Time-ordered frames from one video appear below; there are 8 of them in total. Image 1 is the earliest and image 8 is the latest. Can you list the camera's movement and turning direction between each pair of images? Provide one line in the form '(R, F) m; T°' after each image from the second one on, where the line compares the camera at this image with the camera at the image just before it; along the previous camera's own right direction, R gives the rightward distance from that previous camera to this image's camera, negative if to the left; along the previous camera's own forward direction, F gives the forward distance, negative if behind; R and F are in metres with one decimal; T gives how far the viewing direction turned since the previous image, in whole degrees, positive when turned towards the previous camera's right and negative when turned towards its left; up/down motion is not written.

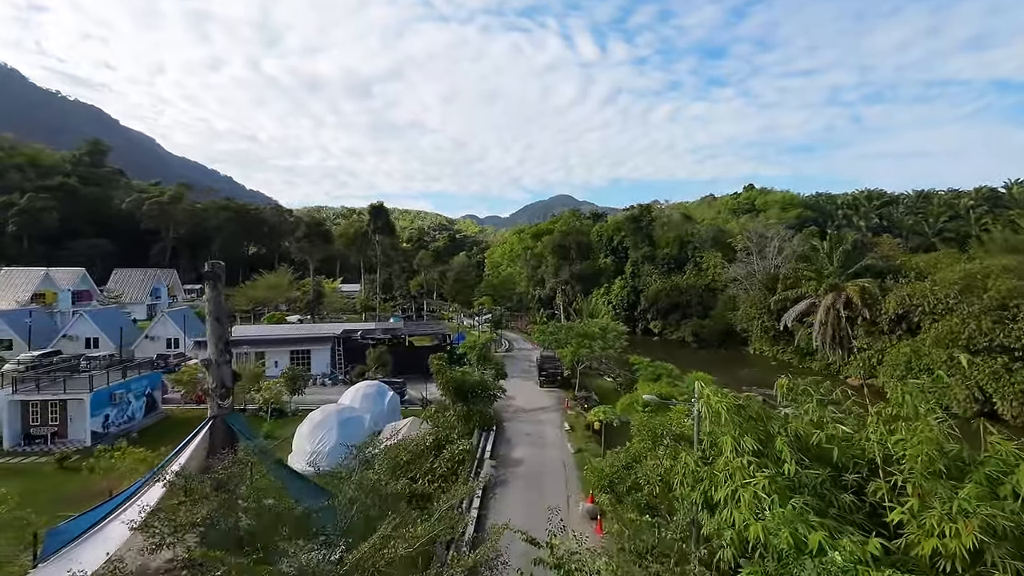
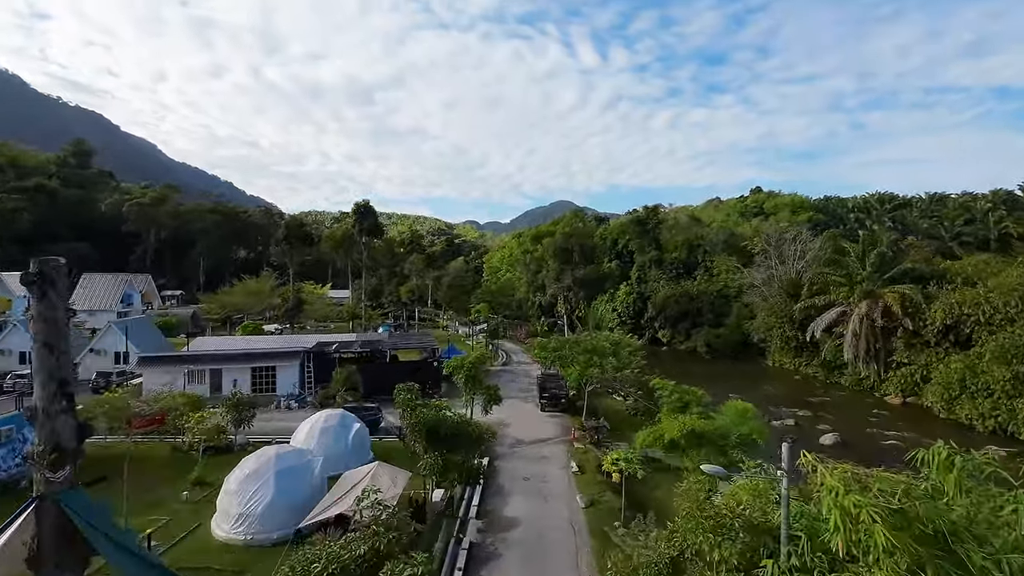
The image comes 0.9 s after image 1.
(+0.2, +3.9) m; 0°
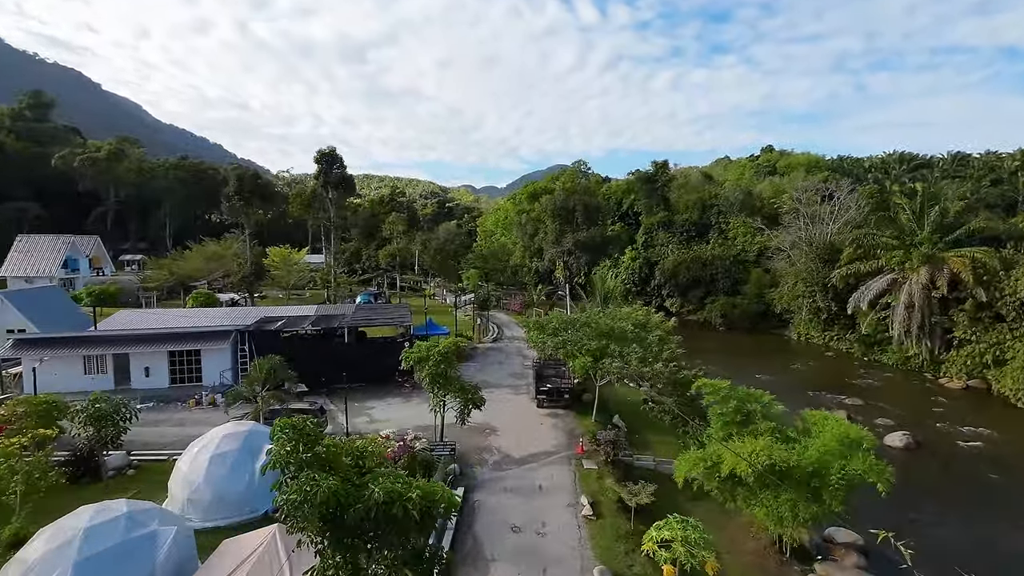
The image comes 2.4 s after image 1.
(+0.3, +5.5) m; 0°
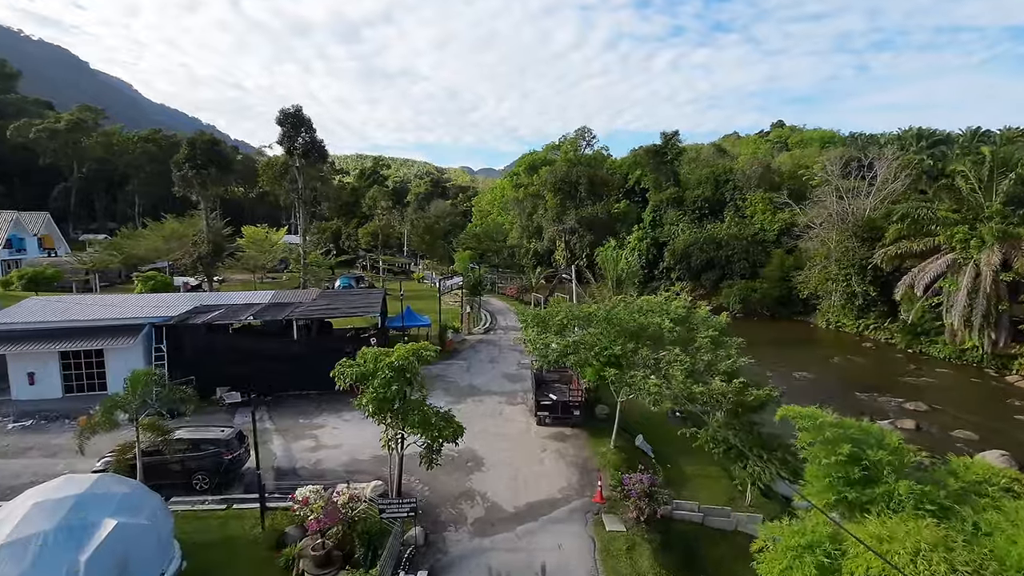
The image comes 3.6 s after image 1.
(+0.2, +4.4) m; 0°
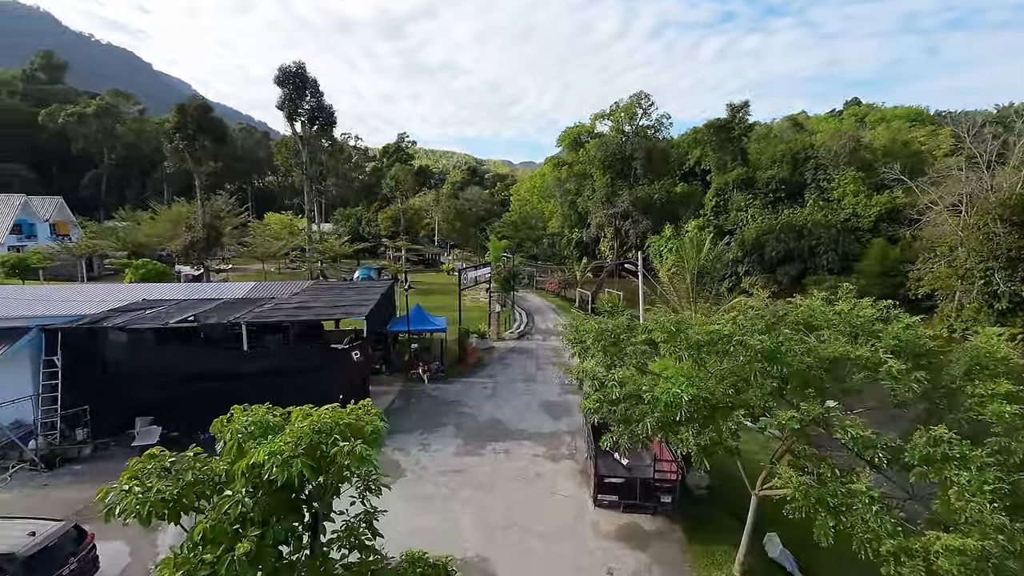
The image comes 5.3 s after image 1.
(-0.1, +5.5) m; -5°
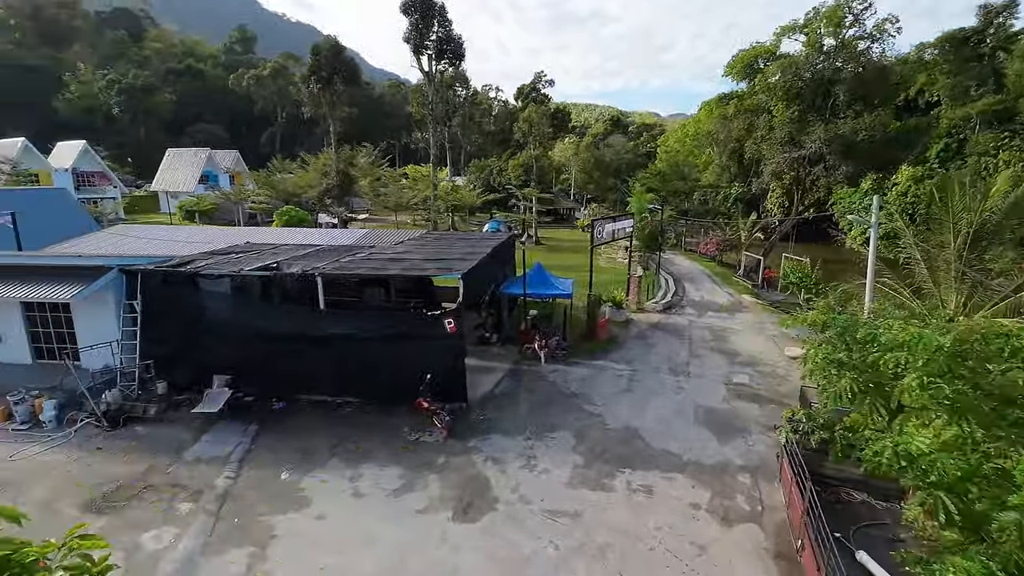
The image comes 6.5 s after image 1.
(-0.3, +3.6) m; -16°
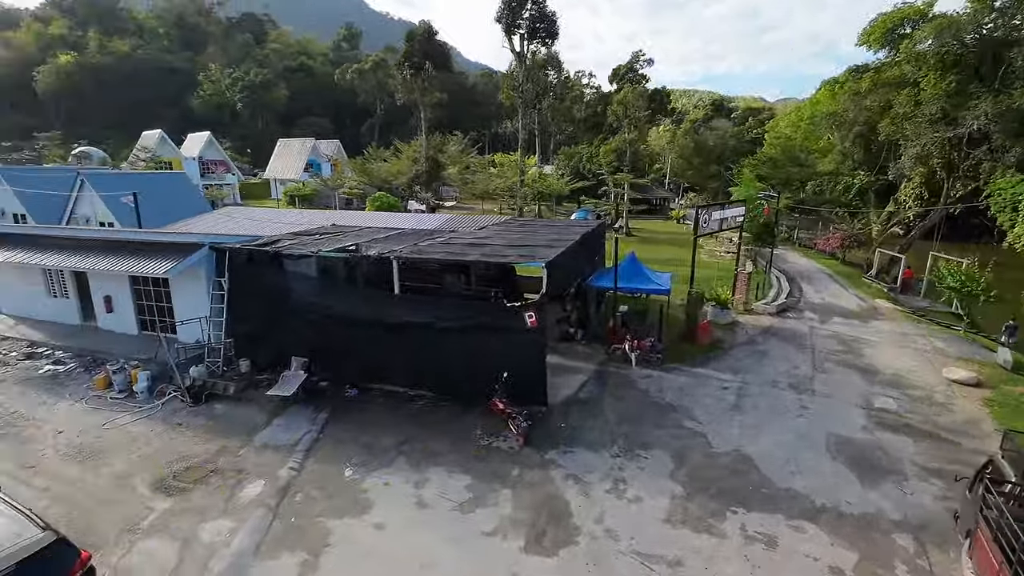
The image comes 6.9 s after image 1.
(-0.1, +1.1) m; -10°
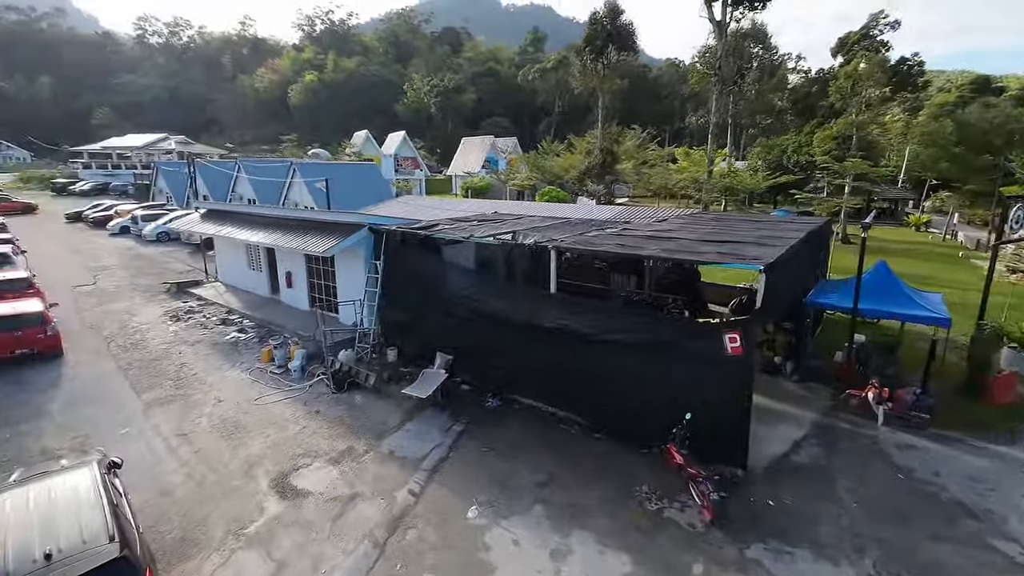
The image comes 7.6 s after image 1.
(-0.3, +1.9) m; -19°
